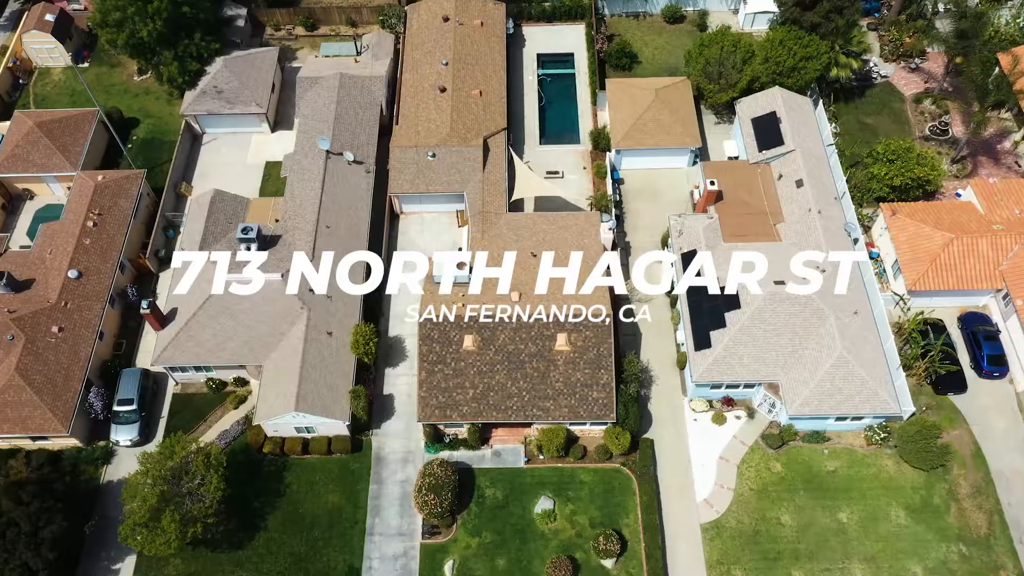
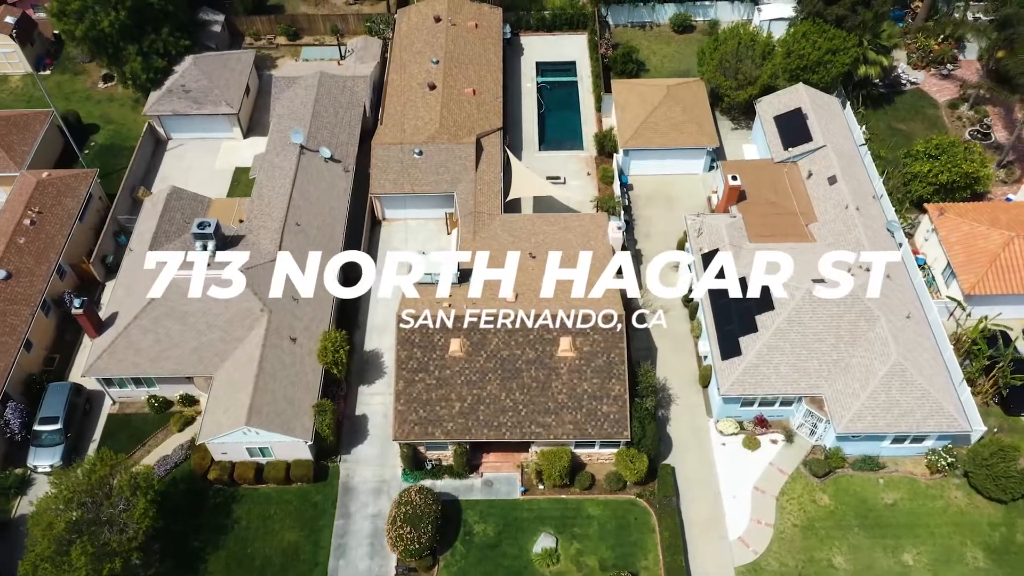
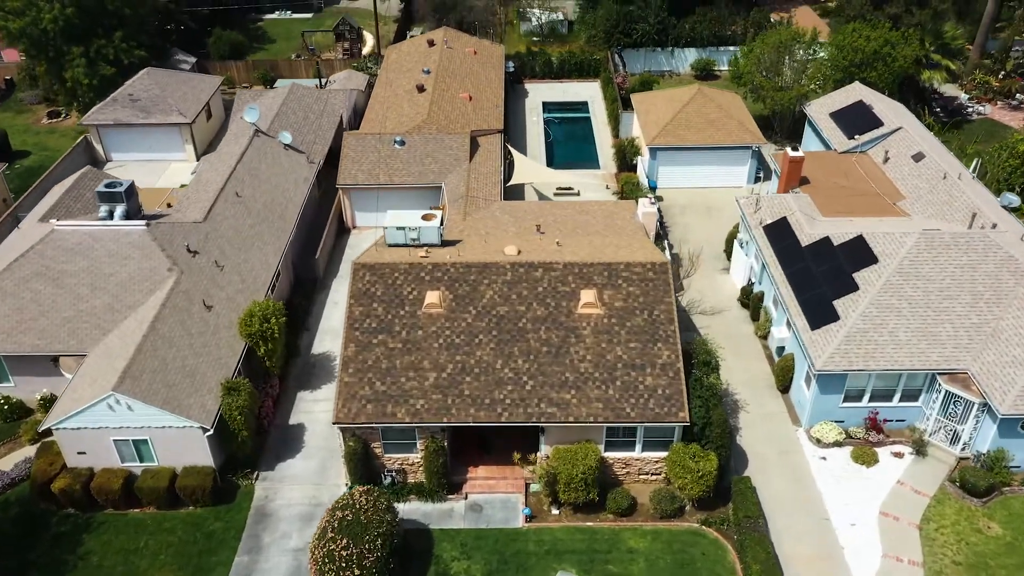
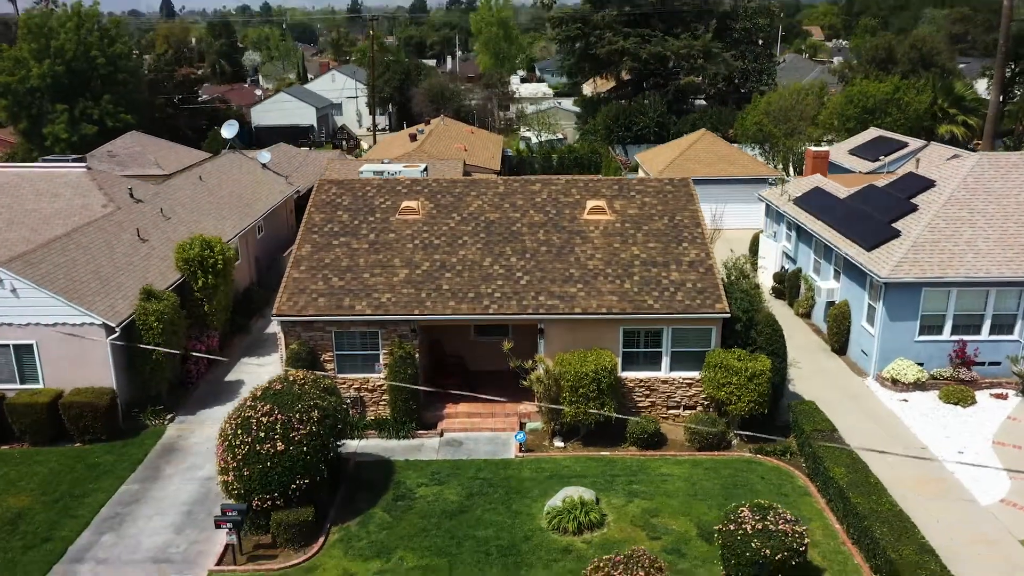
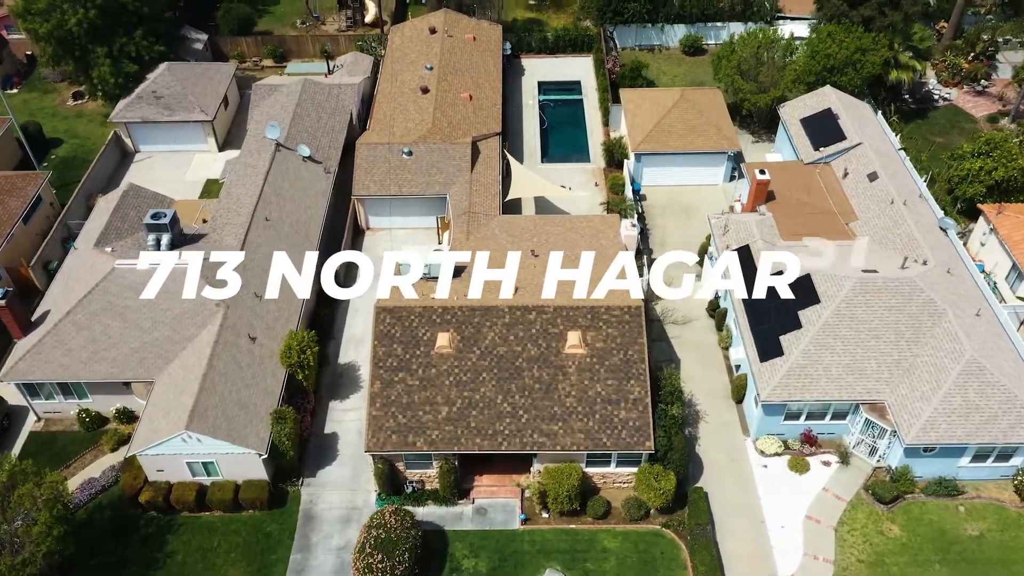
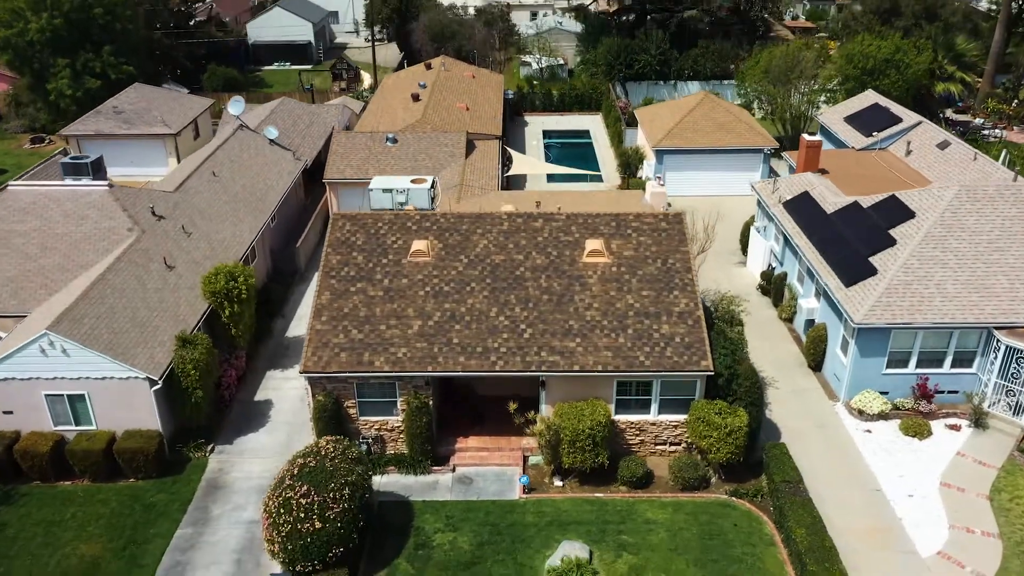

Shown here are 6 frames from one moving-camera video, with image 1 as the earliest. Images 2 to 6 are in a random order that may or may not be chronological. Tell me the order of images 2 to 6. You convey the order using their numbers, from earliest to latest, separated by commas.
2, 5, 3, 6, 4
